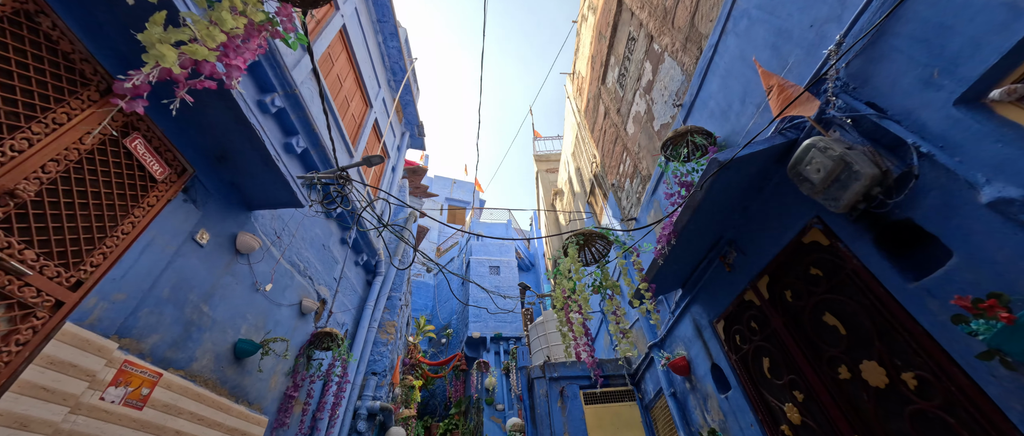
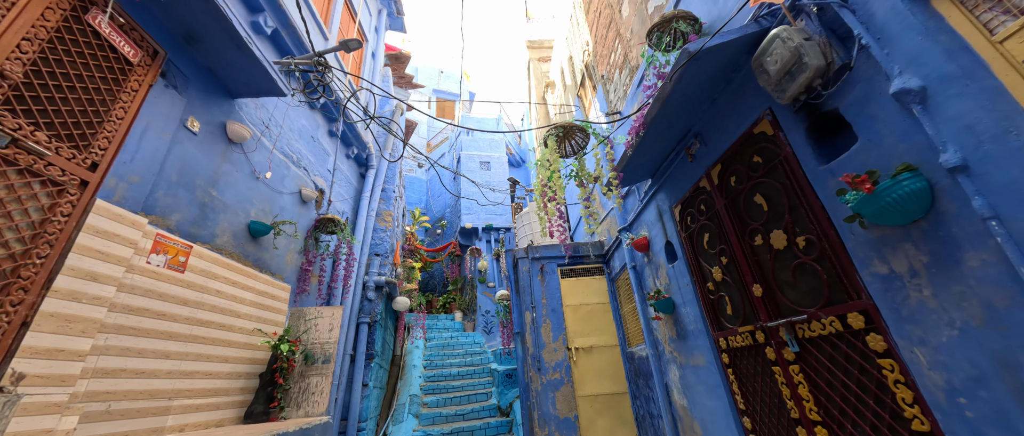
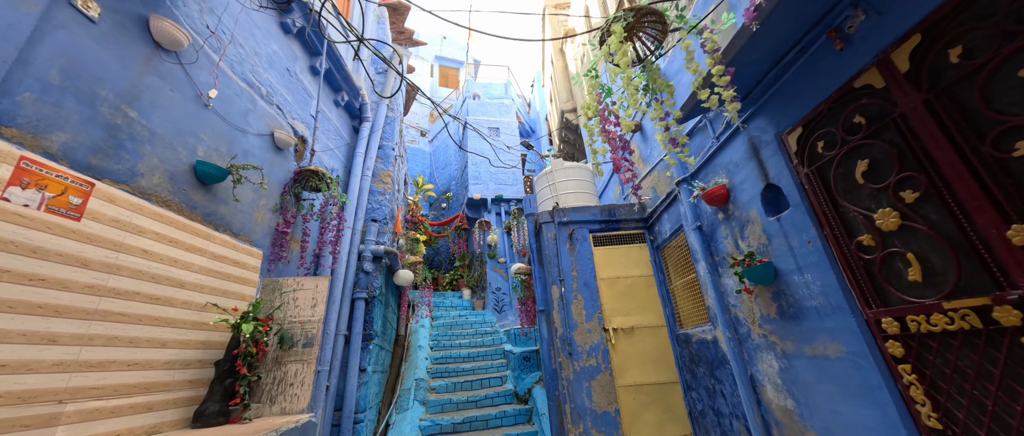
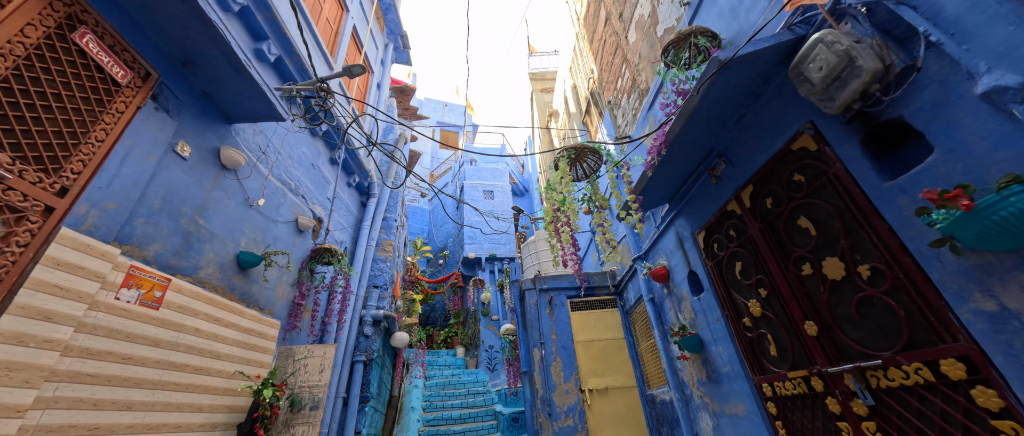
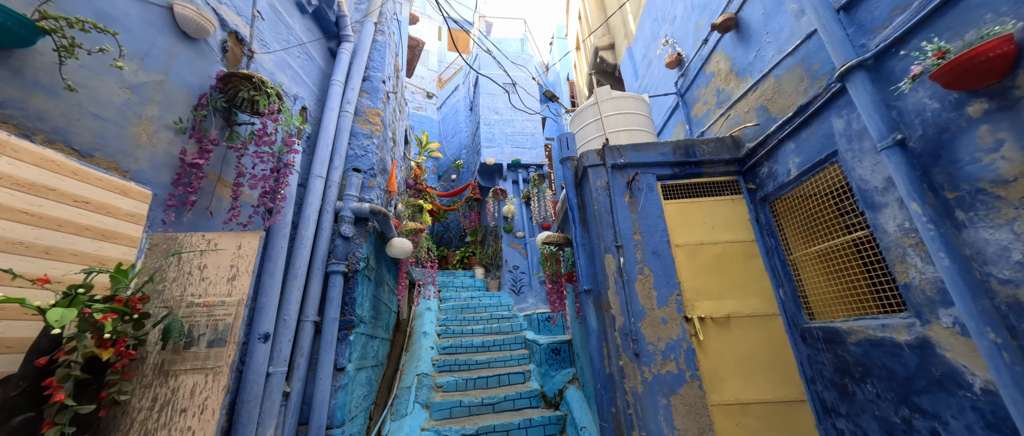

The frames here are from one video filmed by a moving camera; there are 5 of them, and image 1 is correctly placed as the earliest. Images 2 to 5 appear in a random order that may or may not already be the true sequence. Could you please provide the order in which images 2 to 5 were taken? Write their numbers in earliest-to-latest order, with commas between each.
4, 2, 3, 5
